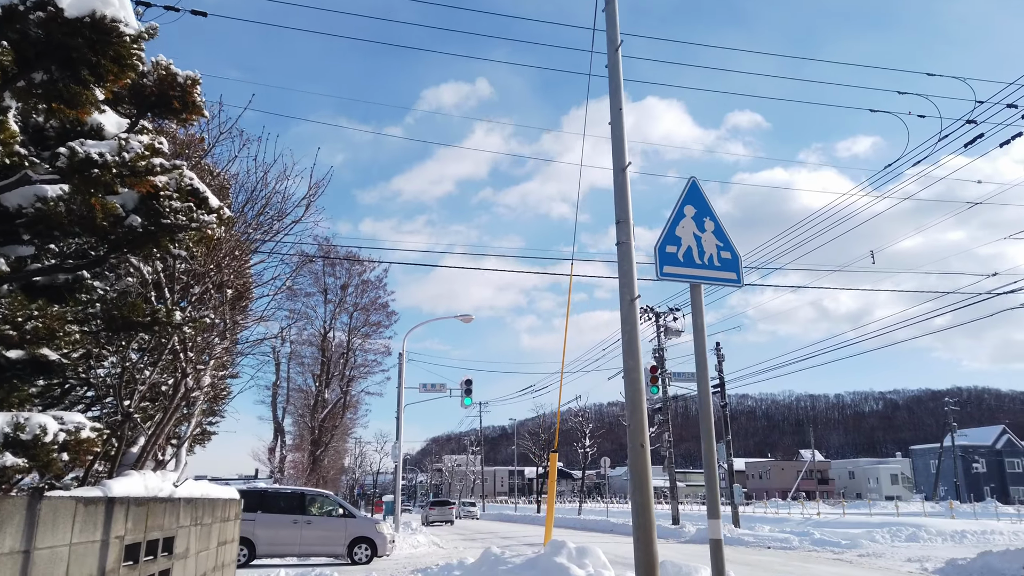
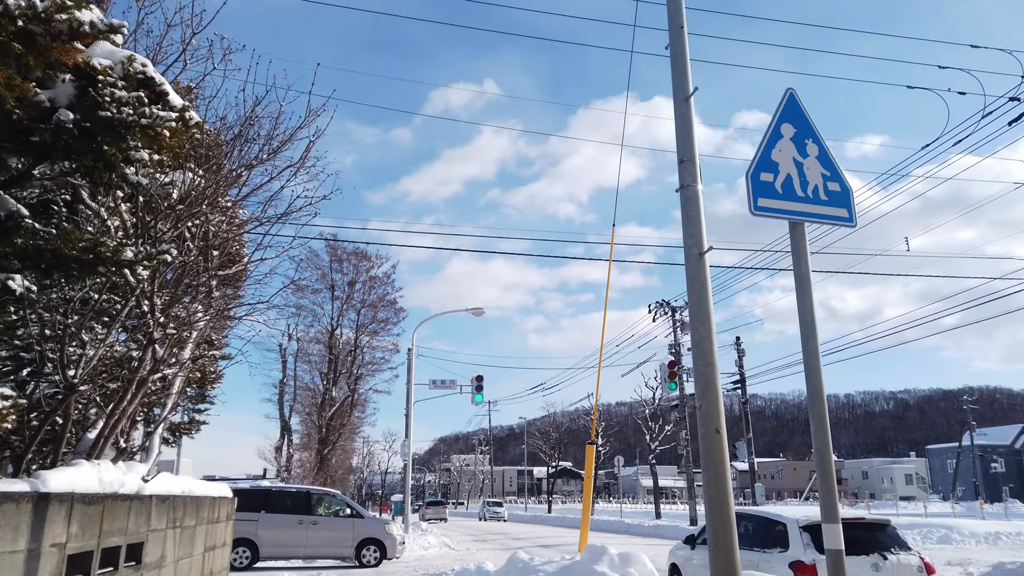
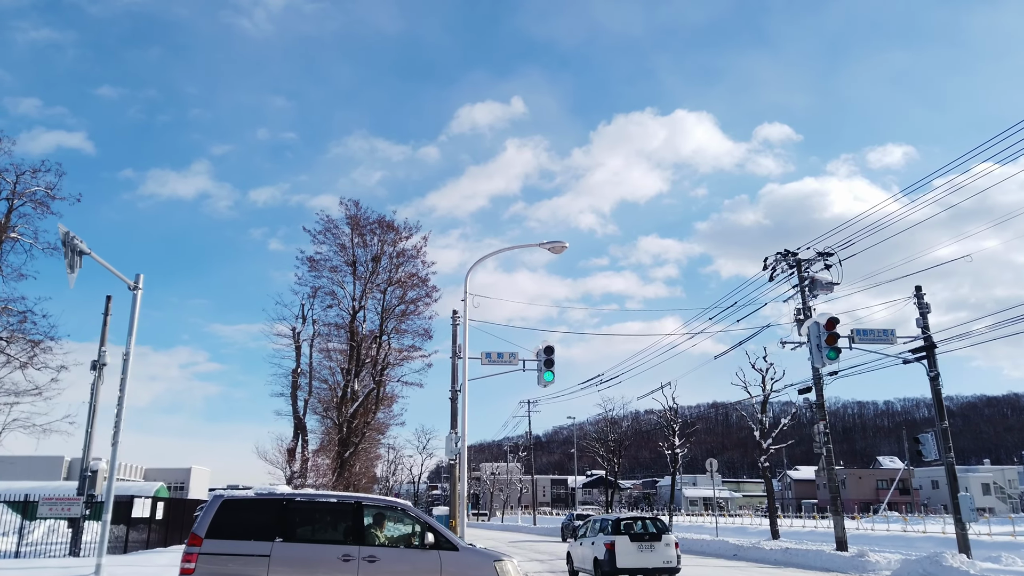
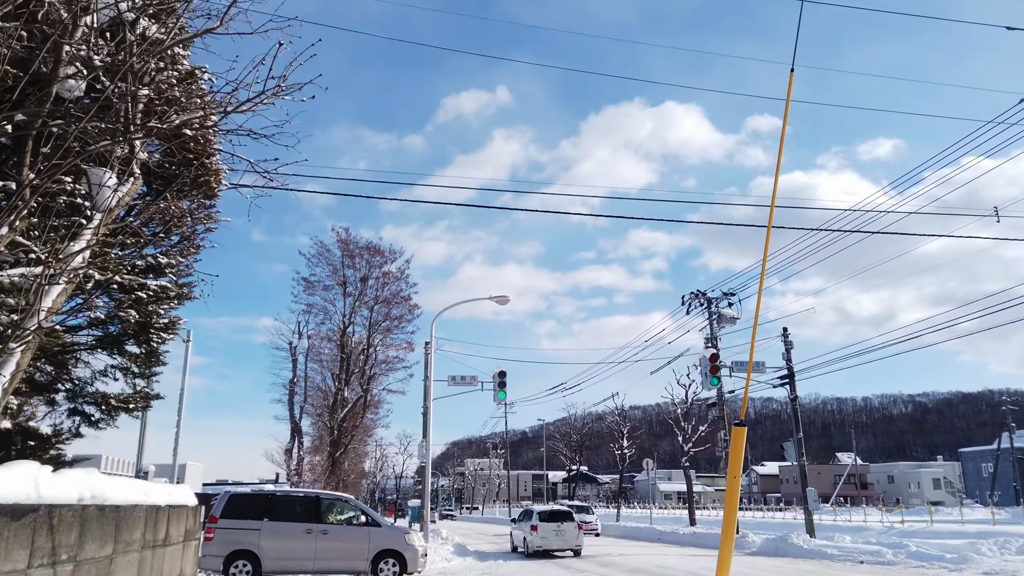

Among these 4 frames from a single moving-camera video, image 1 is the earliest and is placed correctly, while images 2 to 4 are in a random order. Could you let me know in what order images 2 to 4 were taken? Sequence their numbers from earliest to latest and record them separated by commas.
2, 4, 3
